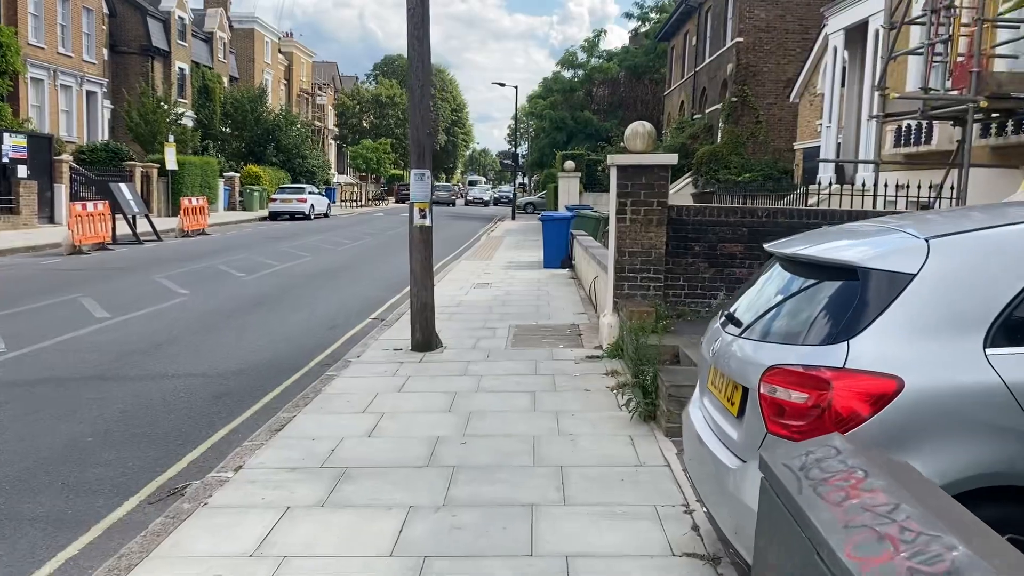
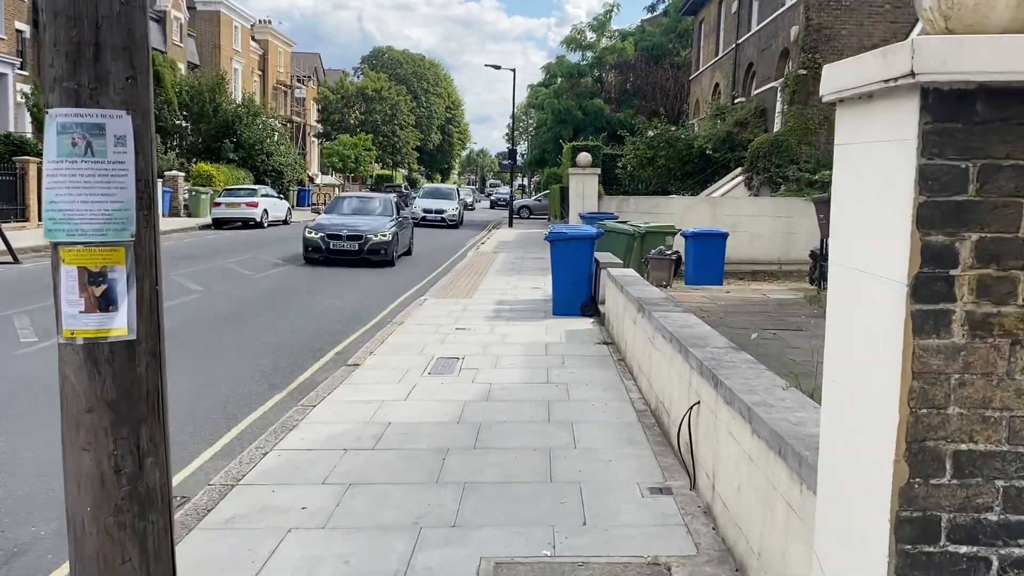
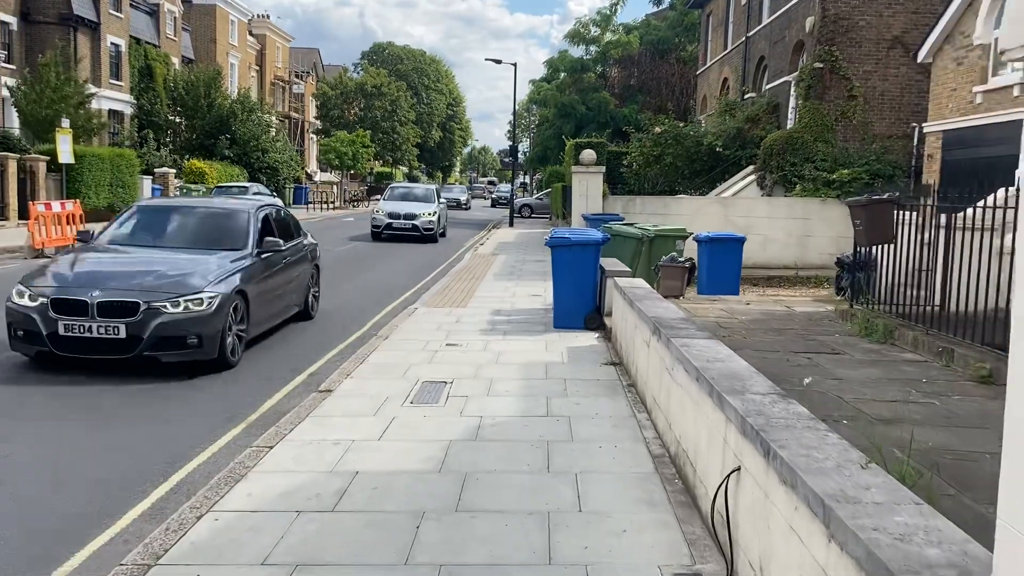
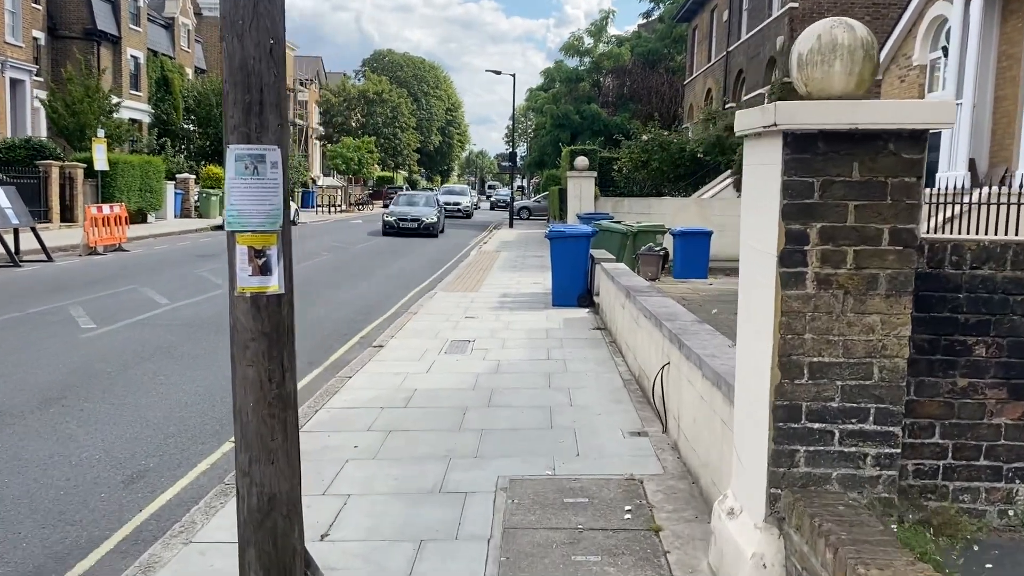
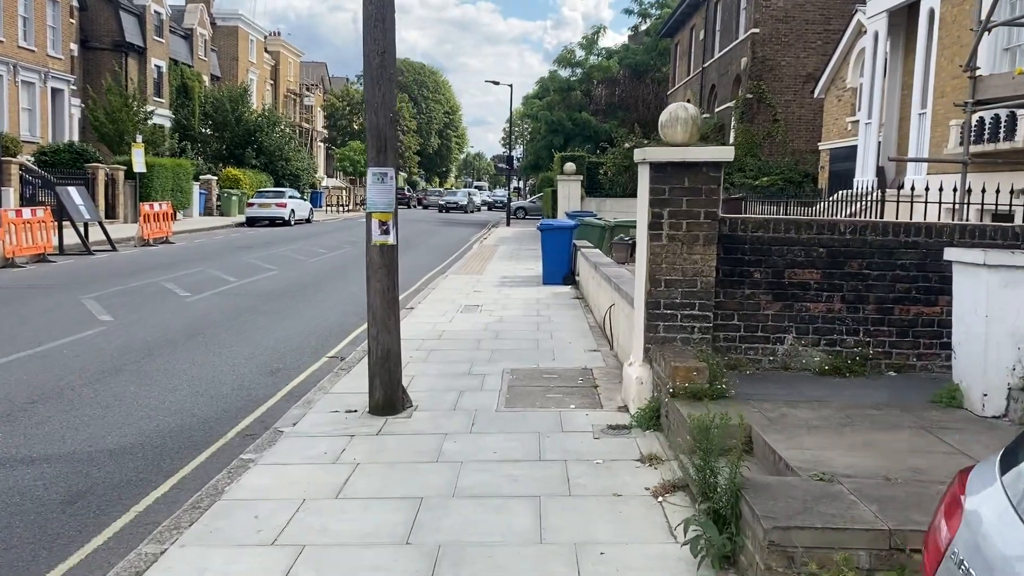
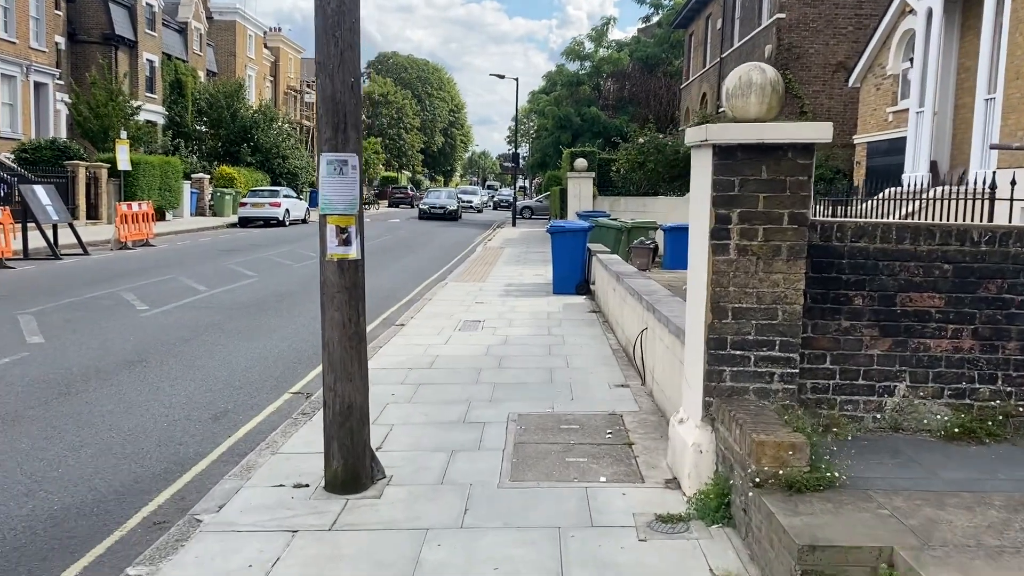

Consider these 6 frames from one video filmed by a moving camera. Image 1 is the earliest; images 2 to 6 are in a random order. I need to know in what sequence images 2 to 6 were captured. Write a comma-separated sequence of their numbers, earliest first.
5, 6, 4, 2, 3
